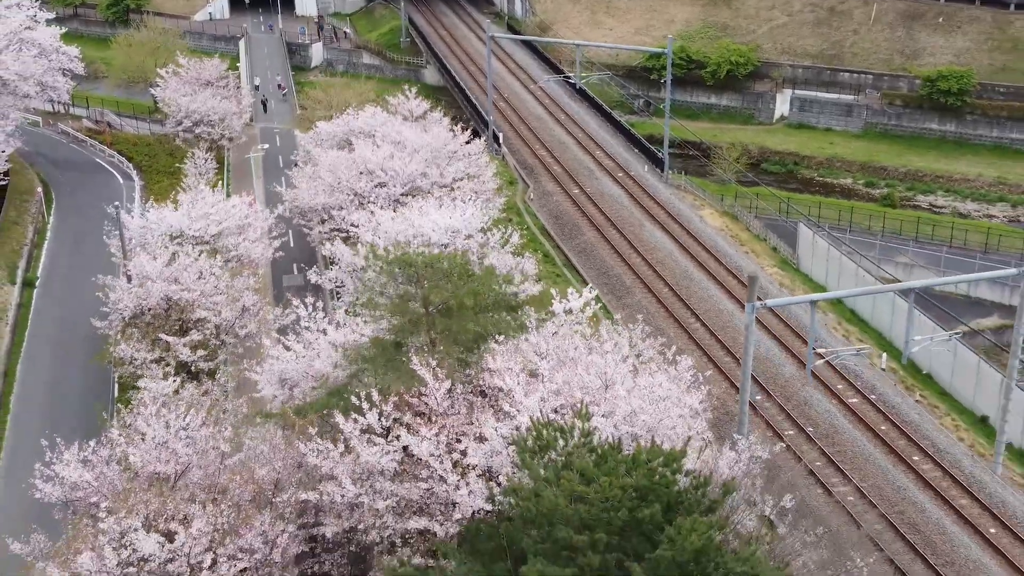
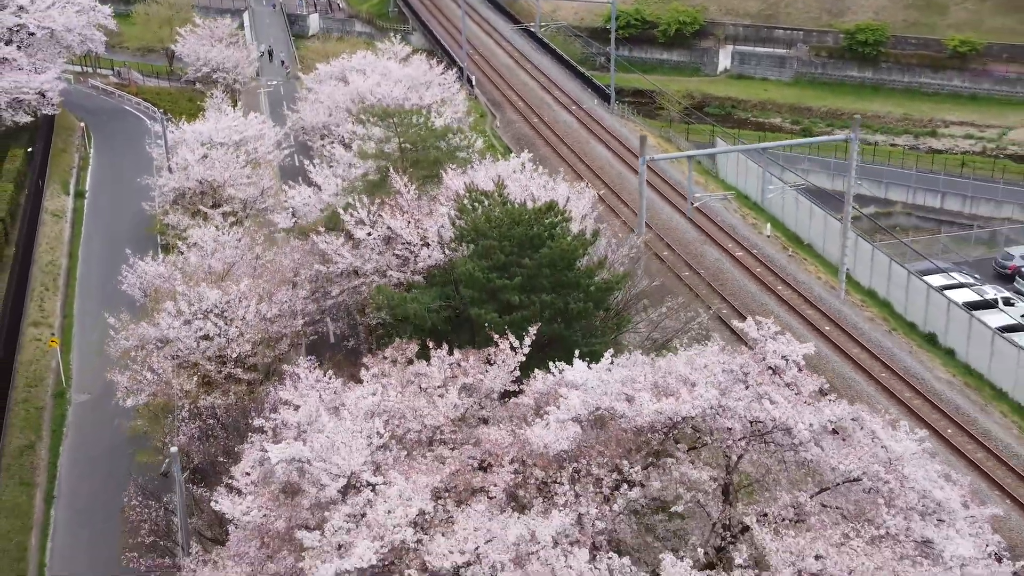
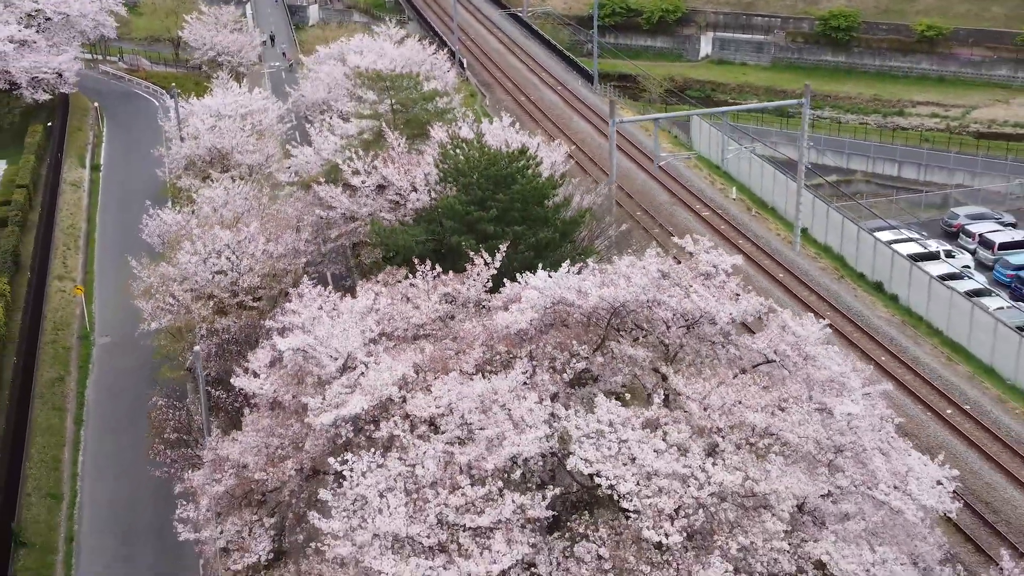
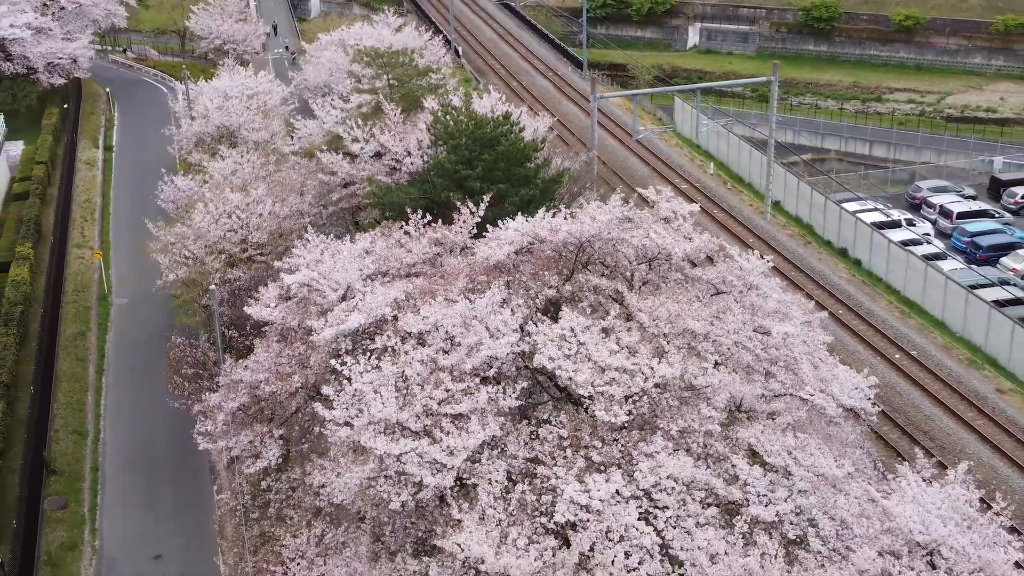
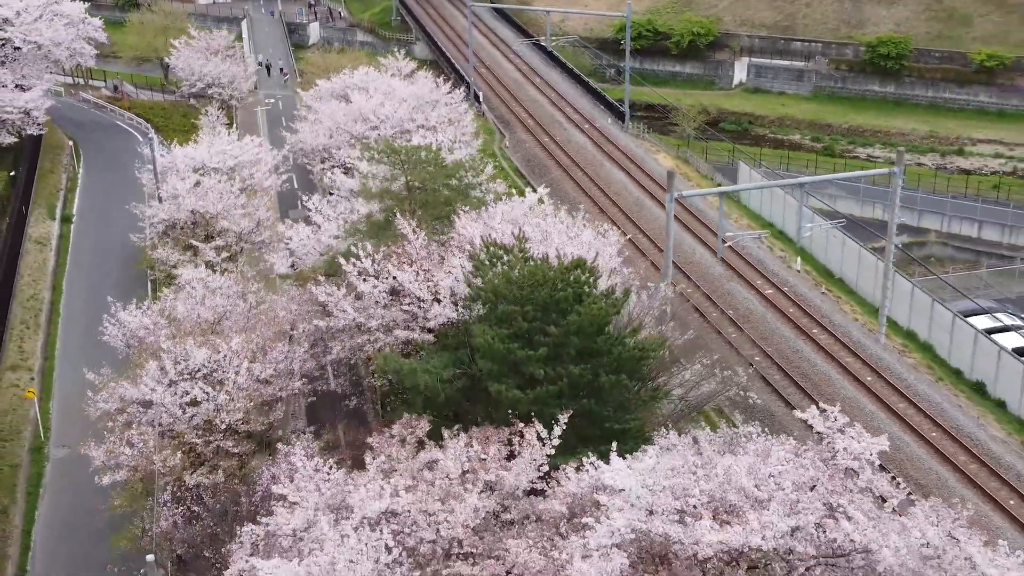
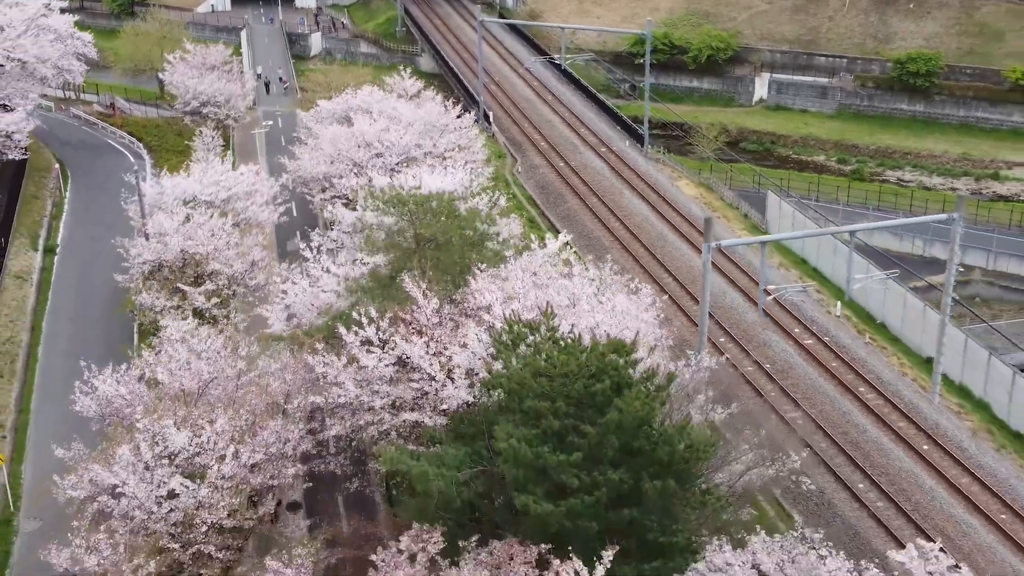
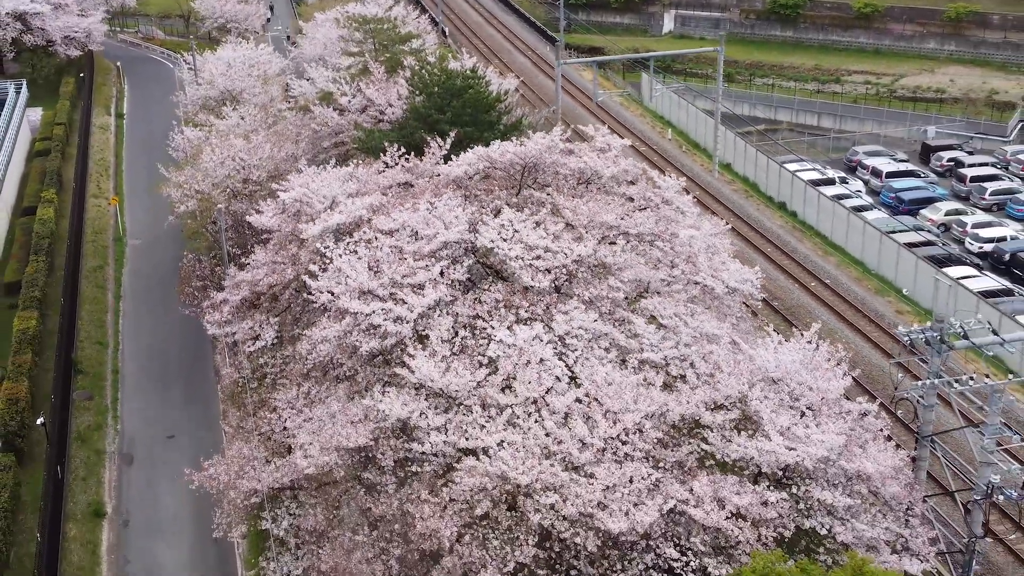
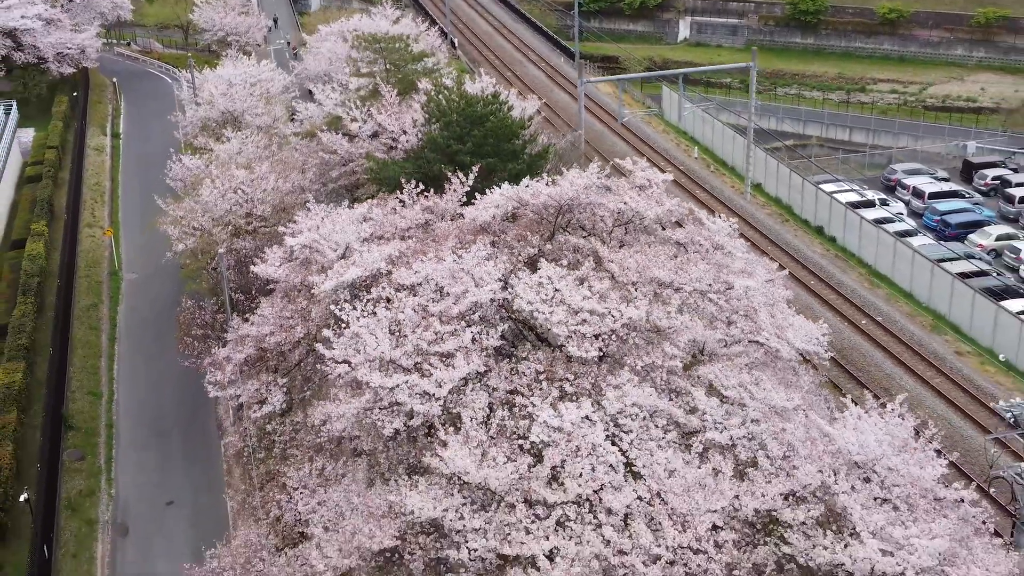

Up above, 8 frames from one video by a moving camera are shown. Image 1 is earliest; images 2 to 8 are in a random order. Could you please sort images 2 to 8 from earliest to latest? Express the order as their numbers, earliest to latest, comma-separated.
6, 5, 2, 3, 4, 8, 7
